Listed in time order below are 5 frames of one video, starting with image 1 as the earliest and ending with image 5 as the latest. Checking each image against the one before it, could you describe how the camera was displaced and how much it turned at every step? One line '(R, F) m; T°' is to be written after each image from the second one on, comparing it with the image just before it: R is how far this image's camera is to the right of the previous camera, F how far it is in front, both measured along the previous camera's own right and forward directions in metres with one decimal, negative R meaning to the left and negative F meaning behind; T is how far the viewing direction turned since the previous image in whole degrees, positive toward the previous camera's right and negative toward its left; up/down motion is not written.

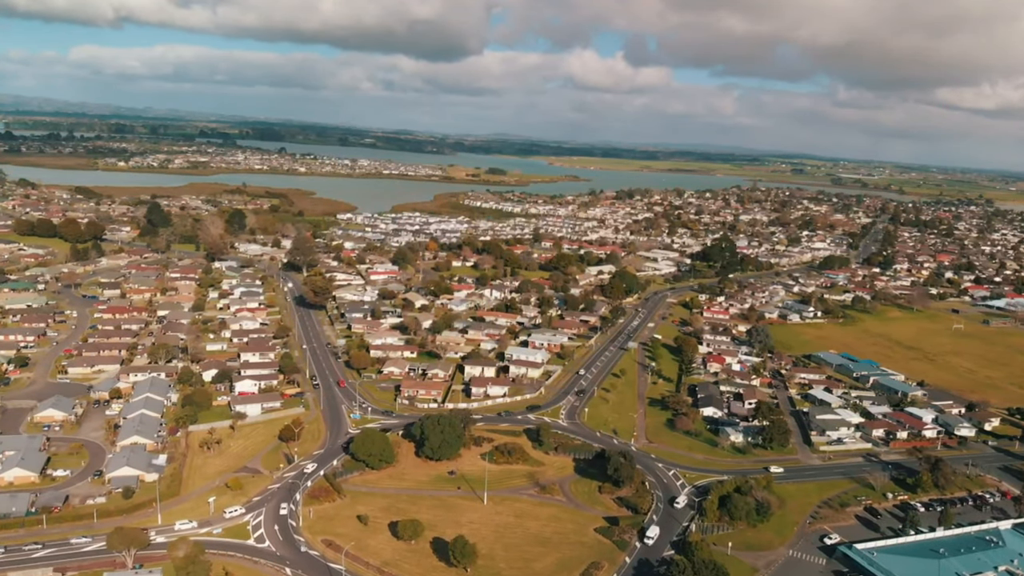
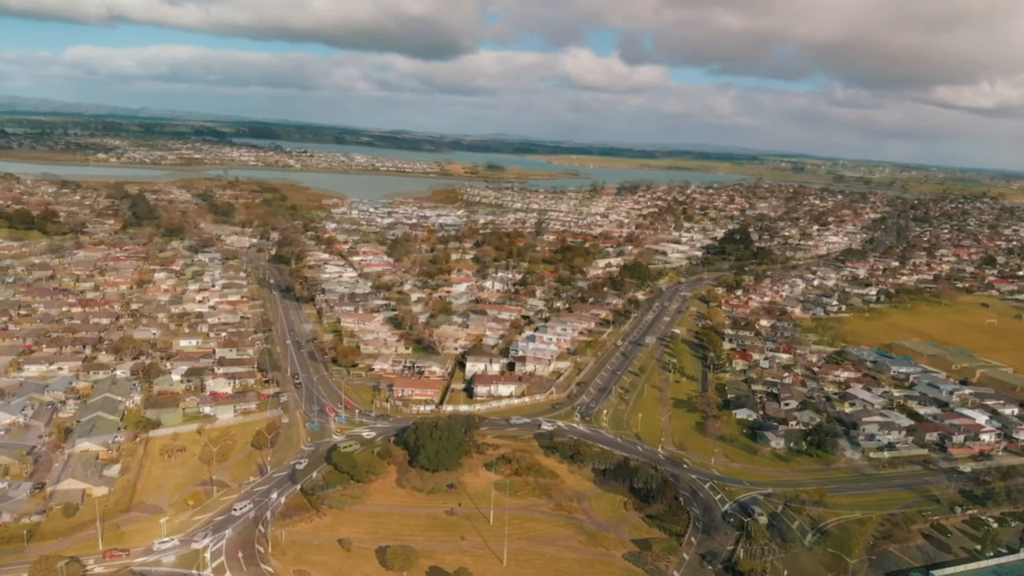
(-0.3, +3.0) m; 0°
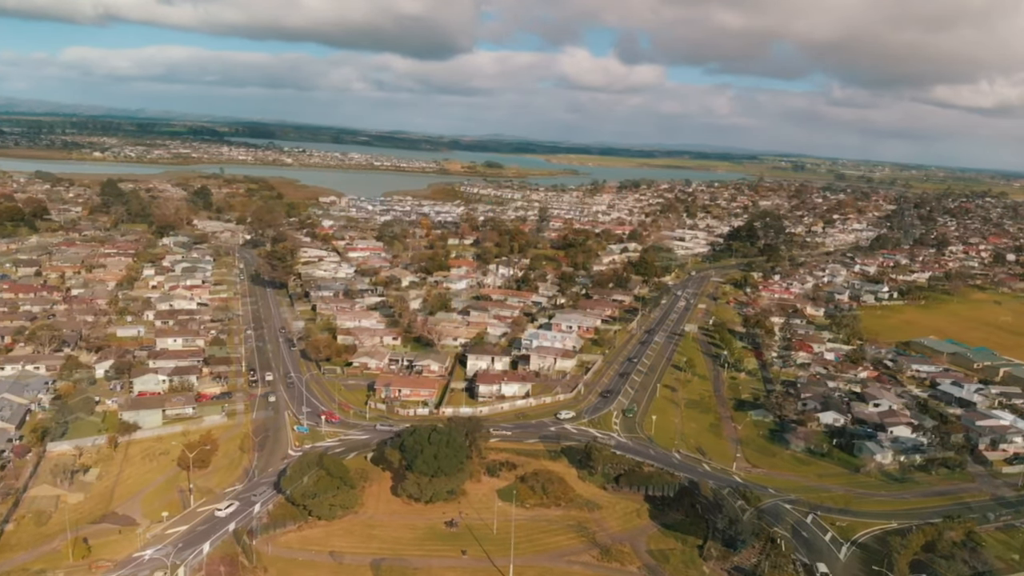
(-0.5, +5.2) m; 0°
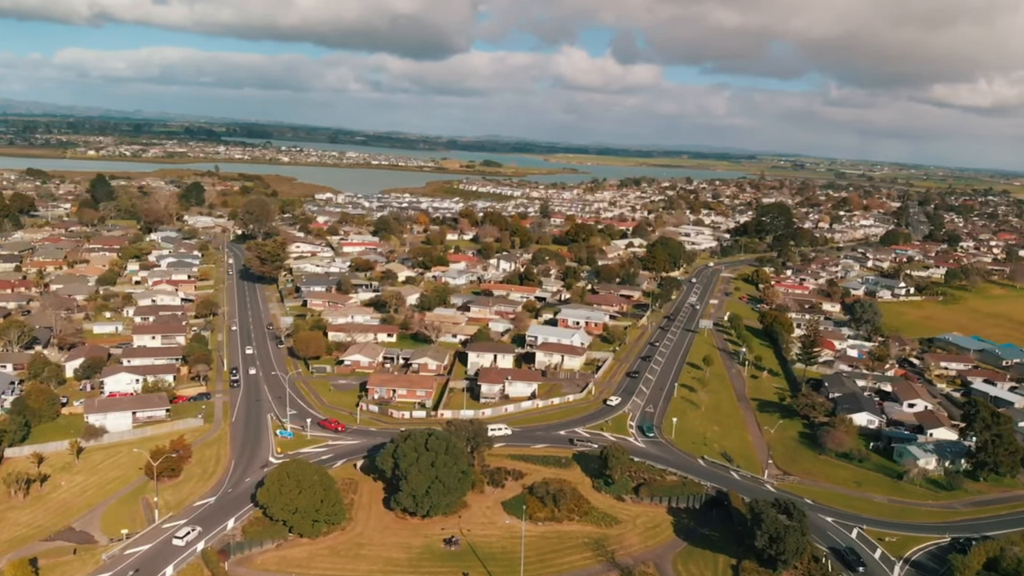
(-0.2, +1.5) m; 0°
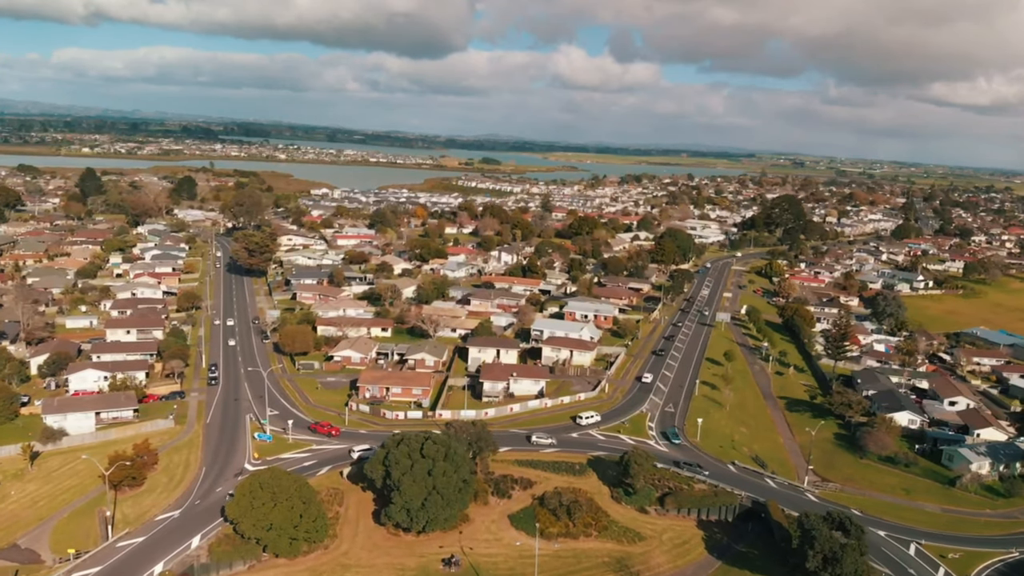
(-0.2, +1.5) m; 0°
